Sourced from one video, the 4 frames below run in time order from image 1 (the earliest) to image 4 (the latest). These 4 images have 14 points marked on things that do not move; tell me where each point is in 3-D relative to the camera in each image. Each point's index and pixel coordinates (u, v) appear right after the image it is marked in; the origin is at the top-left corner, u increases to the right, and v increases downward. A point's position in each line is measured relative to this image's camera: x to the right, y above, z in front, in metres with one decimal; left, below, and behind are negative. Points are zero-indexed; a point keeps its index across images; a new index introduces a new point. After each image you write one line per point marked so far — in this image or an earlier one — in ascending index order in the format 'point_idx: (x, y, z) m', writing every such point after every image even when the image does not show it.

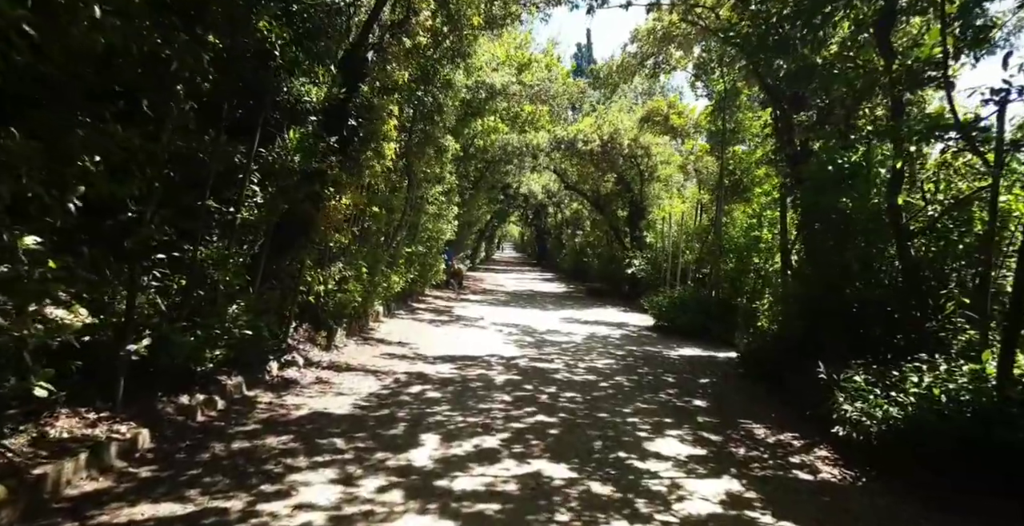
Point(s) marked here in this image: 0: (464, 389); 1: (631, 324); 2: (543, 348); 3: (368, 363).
0: (-0.6, -1.5, +7.8) m
1: (+2.8, -1.5, +15.4) m
2: (+0.5, -1.5, +11.4) m
3: (-2.0, -1.4, +9.0) m
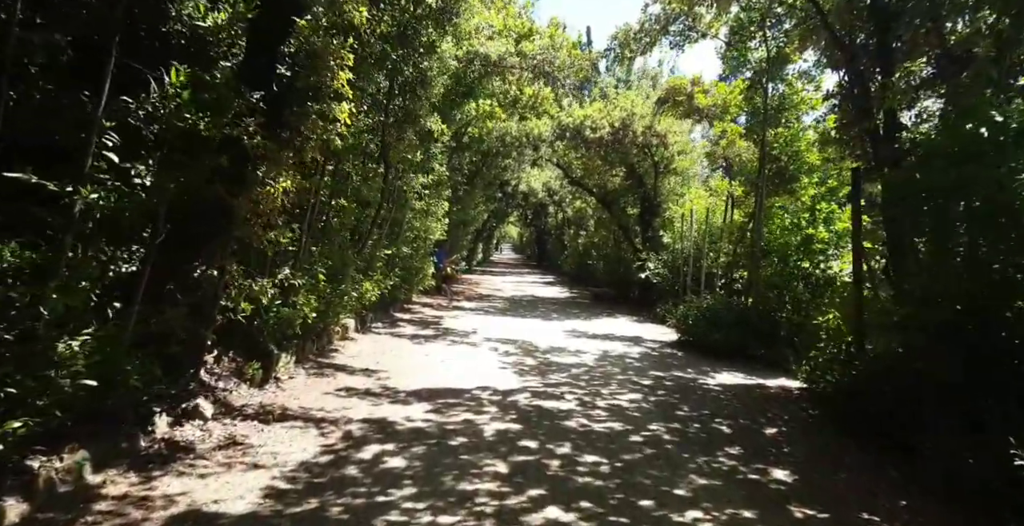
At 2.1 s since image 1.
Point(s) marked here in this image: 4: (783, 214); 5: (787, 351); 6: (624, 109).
0: (-0.6, -1.6, +5.5) m
1: (+2.8, -1.5, +13.1) m
2: (+0.5, -1.6, +9.1) m
3: (-2.0, -1.4, +6.7) m
4: (+4.7, +0.8, +11.3) m
5: (+4.4, -1.4, +10.5) m
6: (+3.2, +4.5, +18.9) m
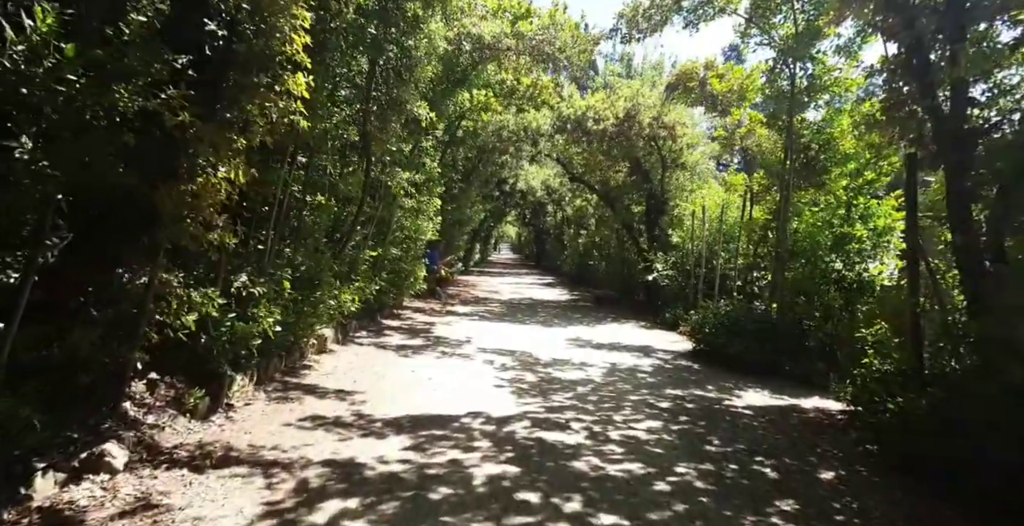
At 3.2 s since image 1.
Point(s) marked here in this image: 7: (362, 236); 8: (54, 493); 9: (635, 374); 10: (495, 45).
0: (-0.6, -1.6, +4.3) m
1: (+2.7, -1.6, +11.9) m
2: (+0.5, -1.6, +7.9) m
3: (-2.0, -1.5, +5.5) m
4: (+4.6, +0.8, +10.1) m
5: (+4.4, -1.4, +9.3) m
6: (+3.2, +4.5, +17.8) m
7: (-2.8, +0.5, +12.1) m
8: (-2.7, -1.3, +3.8) m
9: (+1.9, -1.7, +9.9) m
10: (-0.3, +4.5, +13.4) m
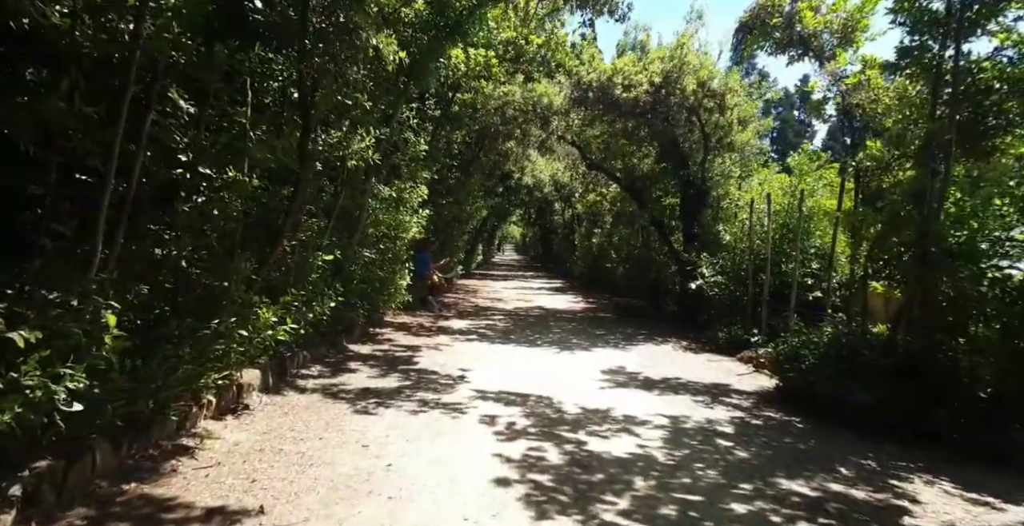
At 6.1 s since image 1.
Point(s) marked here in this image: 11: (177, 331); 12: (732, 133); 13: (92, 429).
0: (-0.5, -1.7, +0.9) m
1: (+2.9, -1.7, +8.5) m
2: (+0.6, -1.7, +4.5) m
3: (-2.0, -1.6, +2.0) m
4: (+4.7, +0.7, +6.7) m
5: (+4.5, -1.5, +5.8) m
6: (+3.3, +4.4, +14.3) m
7: (-2.6, +0.4, +8.7) m
8: (-2.6, -1.4, +0.4) m
9: (+2.0, -1.8, +6.4) m
10: (-0.2, +4.4, +10.0) m
11: (-2.6, -0.5, +5.2) m
12: (+4.8, +2.8, +14.3) m
13: (-2.6, -1.1, +4.1) m
